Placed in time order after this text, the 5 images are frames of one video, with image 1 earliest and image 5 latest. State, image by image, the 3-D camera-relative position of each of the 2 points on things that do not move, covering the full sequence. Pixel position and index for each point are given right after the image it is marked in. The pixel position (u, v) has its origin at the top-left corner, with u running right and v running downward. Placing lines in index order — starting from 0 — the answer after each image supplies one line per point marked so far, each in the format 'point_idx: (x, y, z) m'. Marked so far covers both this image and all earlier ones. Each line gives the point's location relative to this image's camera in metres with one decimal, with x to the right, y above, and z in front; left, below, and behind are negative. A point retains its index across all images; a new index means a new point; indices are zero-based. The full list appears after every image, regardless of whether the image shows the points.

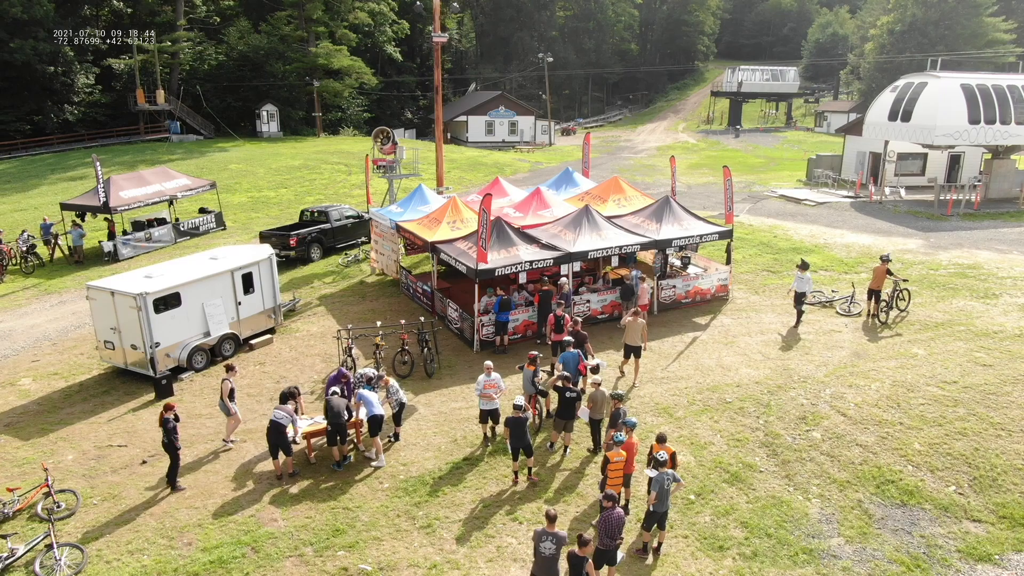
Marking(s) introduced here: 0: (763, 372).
0: (+4.7, -1.6, +14.7) m
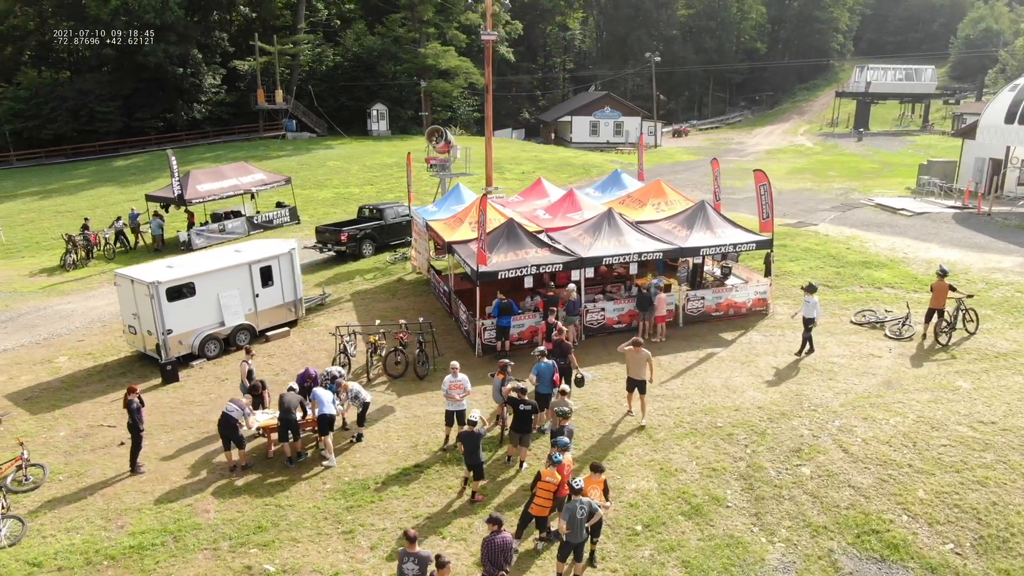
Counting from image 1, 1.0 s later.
0: (+4.4, -1.9, +13.4) m
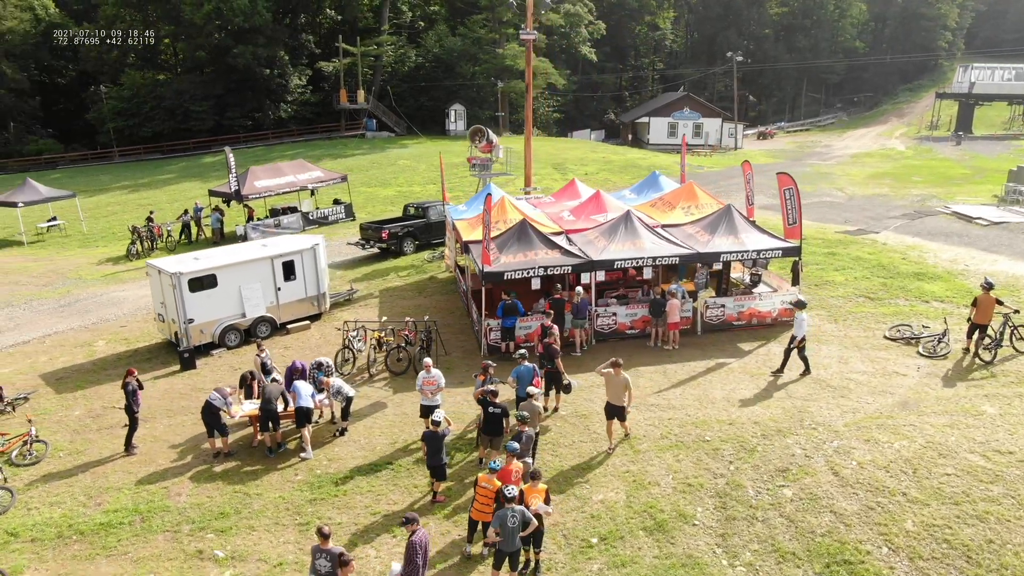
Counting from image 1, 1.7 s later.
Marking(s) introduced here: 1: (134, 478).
0: (+4.2, -2.0, +12.7) m
1: (-5.6, -2.8, +11.5) m
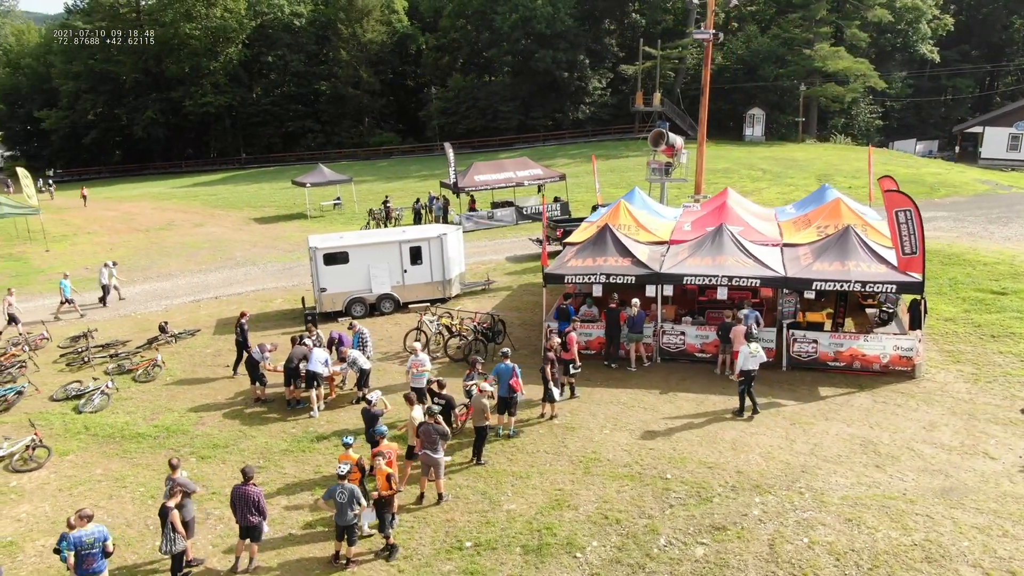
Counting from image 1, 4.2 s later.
0: (+3.6, -2.5, +11.0) m
1: (-5.8, -2.1, +14.0) m
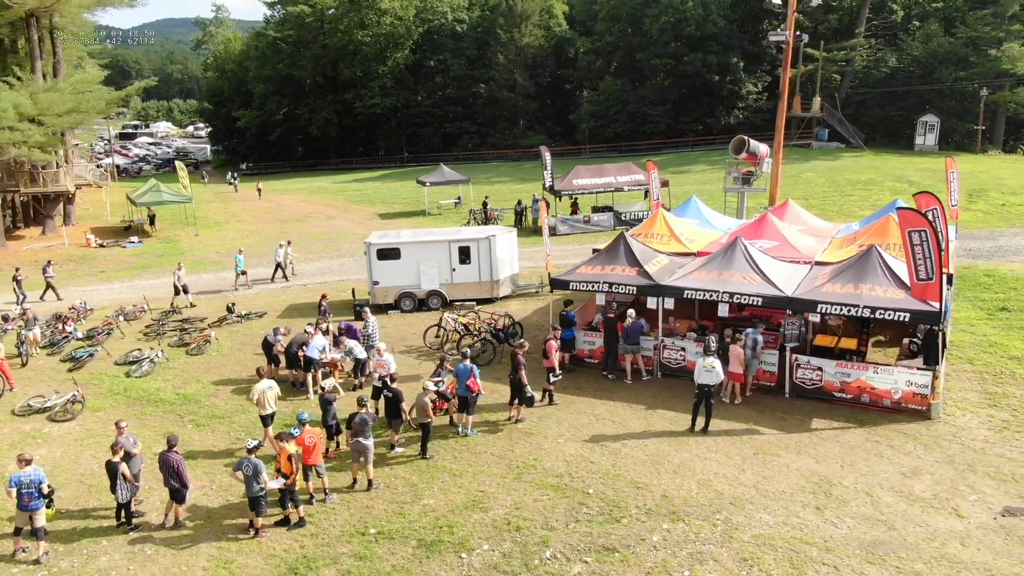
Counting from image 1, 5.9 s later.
0: (+2.5, -2.7, +10.4) m
1: (-5.9, -1.8, +15.5) m
